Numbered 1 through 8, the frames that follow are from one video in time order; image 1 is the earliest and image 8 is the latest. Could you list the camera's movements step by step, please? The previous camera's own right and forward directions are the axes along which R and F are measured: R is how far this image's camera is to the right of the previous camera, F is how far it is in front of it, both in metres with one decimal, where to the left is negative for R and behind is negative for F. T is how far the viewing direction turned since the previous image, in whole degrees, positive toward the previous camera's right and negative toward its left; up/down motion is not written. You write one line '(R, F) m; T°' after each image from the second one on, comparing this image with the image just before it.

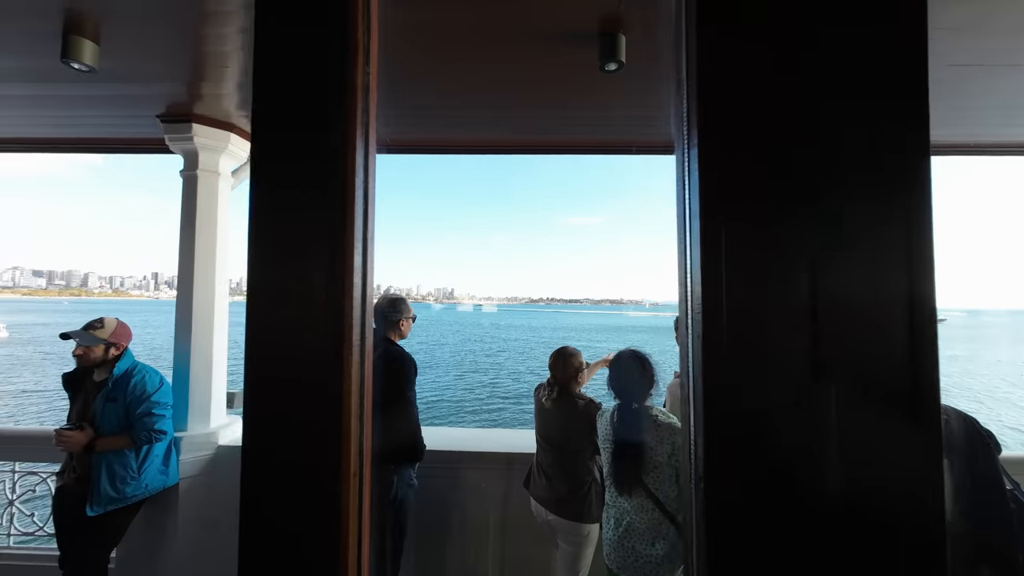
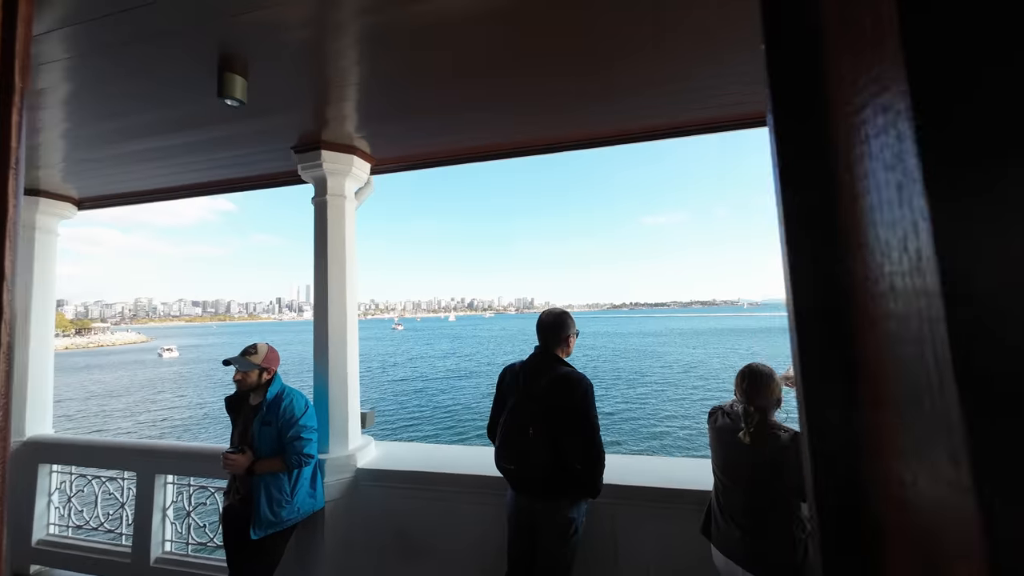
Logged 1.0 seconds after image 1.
(-0.4, +0.3) m; -11°
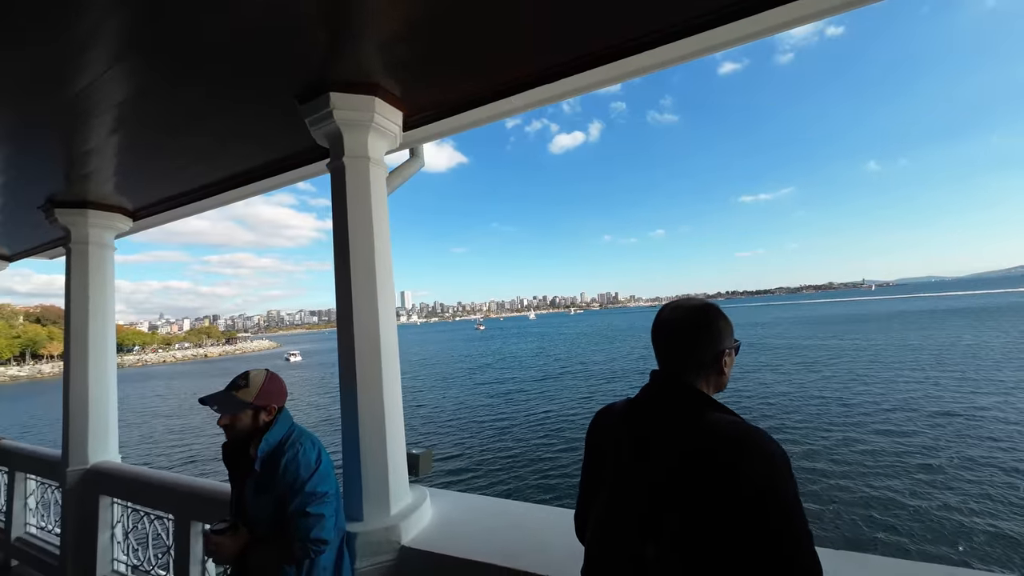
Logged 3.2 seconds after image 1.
(-0.1, +1.1) m; -12°
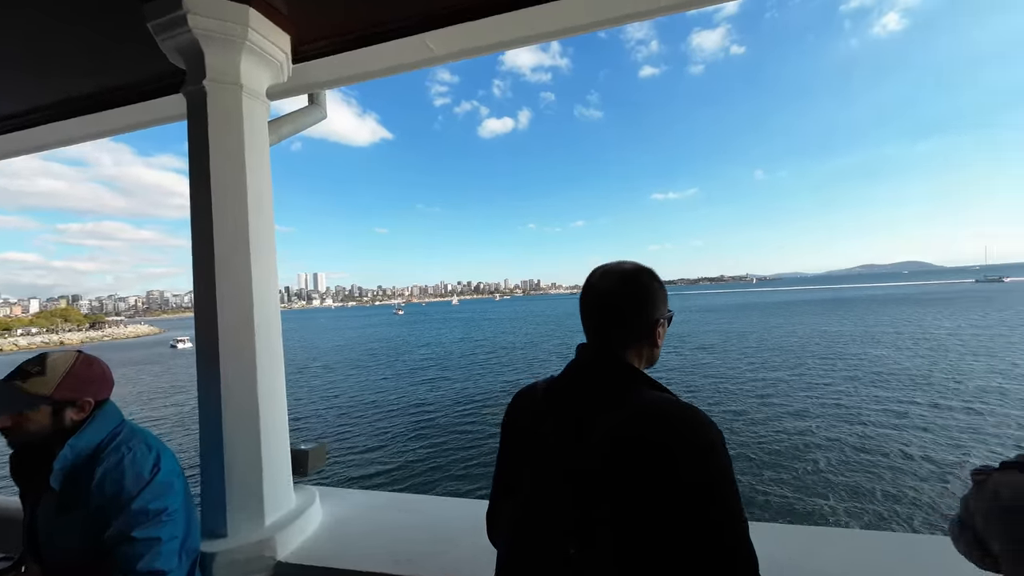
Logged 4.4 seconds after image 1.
(+0.1, +0.2) m; +11°
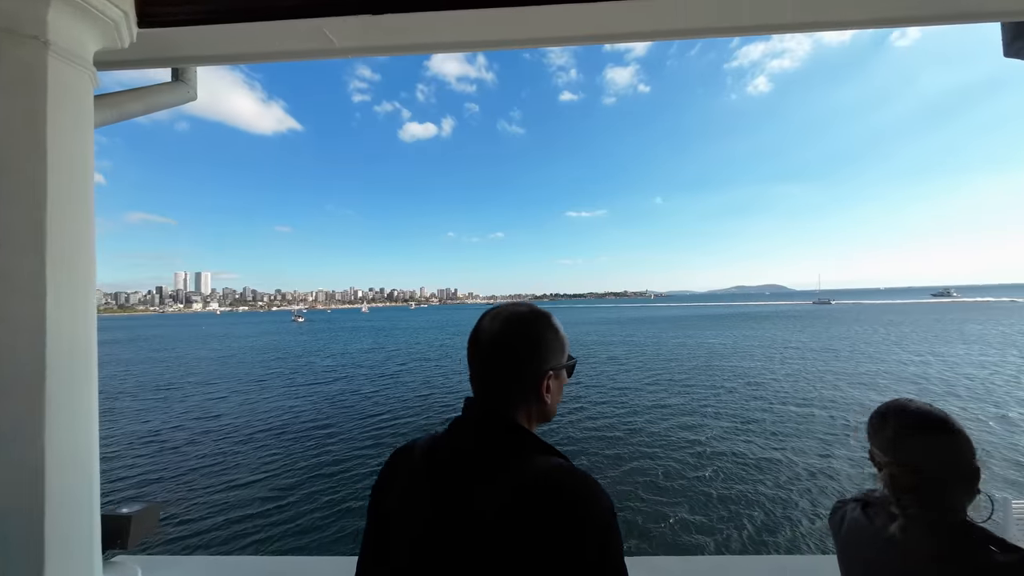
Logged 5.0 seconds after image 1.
(+0.1, +0.1) m; +12°
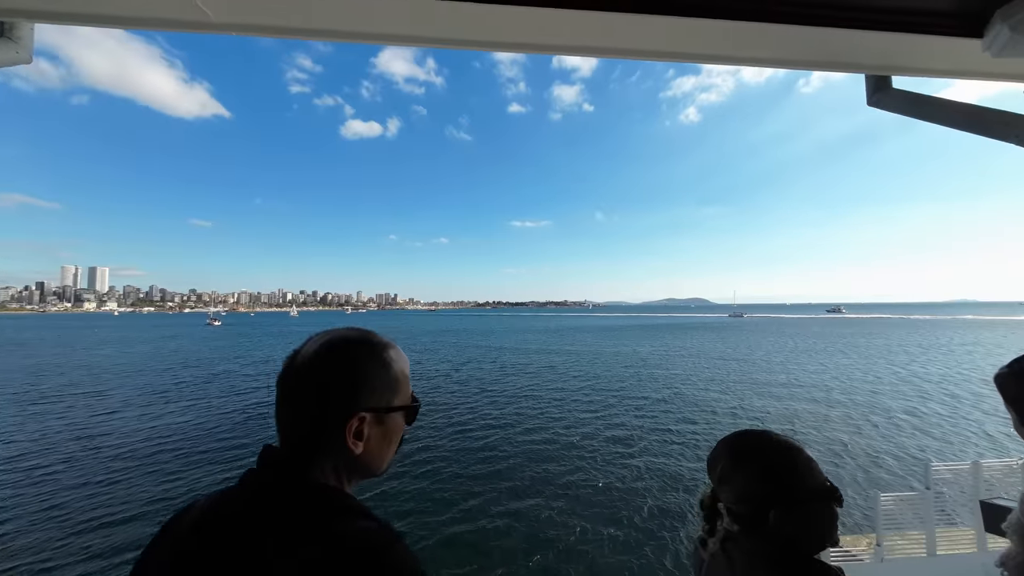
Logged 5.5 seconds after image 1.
(+0.2, +0.1) m; +8°
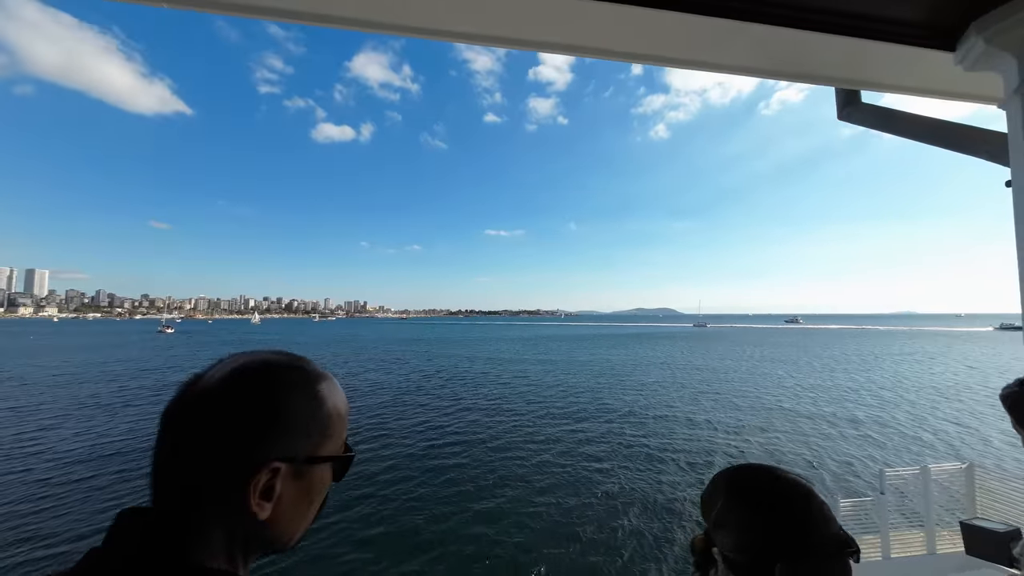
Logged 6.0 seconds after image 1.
(0.0, +0.1) m; +4°
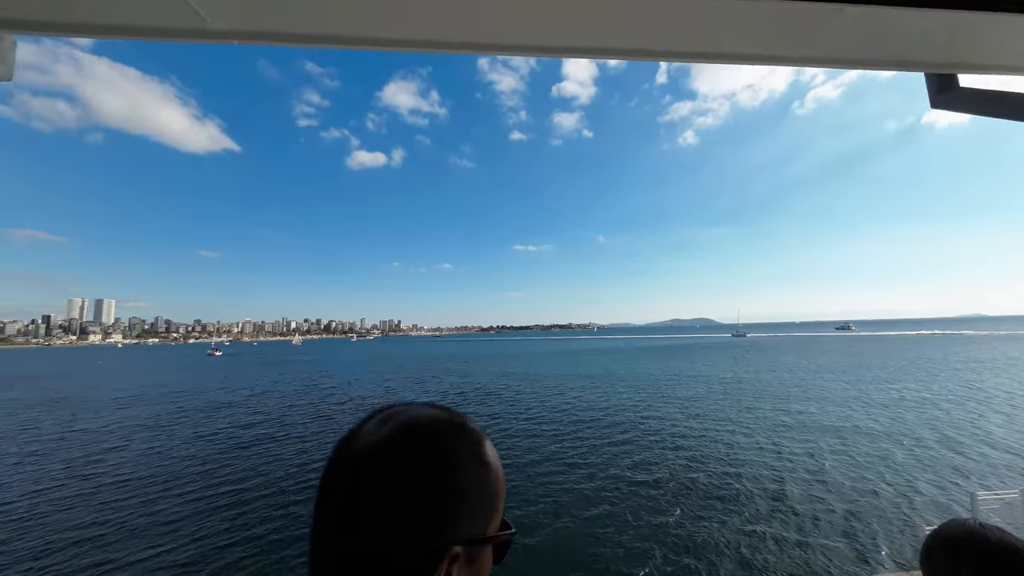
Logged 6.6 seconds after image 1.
(-0.2, +0.1) m; -4°
